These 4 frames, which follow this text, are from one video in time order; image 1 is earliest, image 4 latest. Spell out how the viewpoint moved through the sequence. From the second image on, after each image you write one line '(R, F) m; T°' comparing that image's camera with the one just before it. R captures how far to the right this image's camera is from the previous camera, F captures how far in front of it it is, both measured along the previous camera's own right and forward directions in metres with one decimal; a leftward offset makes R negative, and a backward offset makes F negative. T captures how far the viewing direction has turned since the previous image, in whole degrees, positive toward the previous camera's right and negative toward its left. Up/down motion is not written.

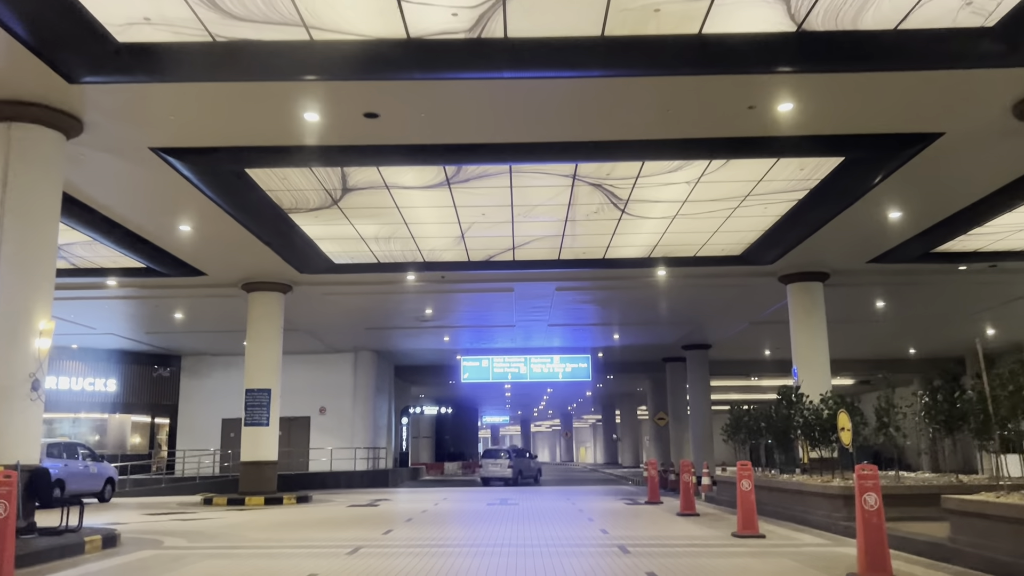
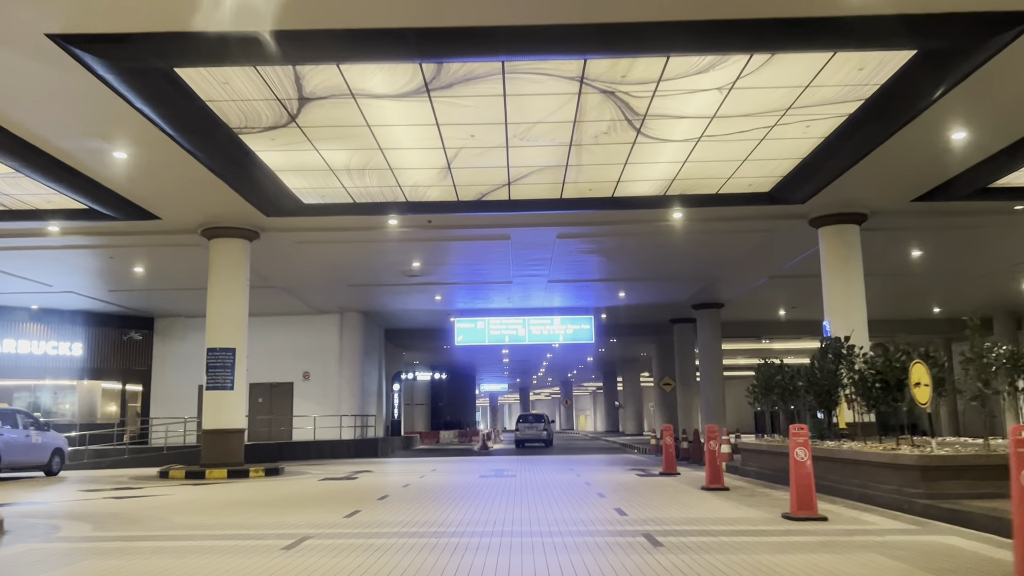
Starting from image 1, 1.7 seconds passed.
(+0.1, +2.2) m; 0°
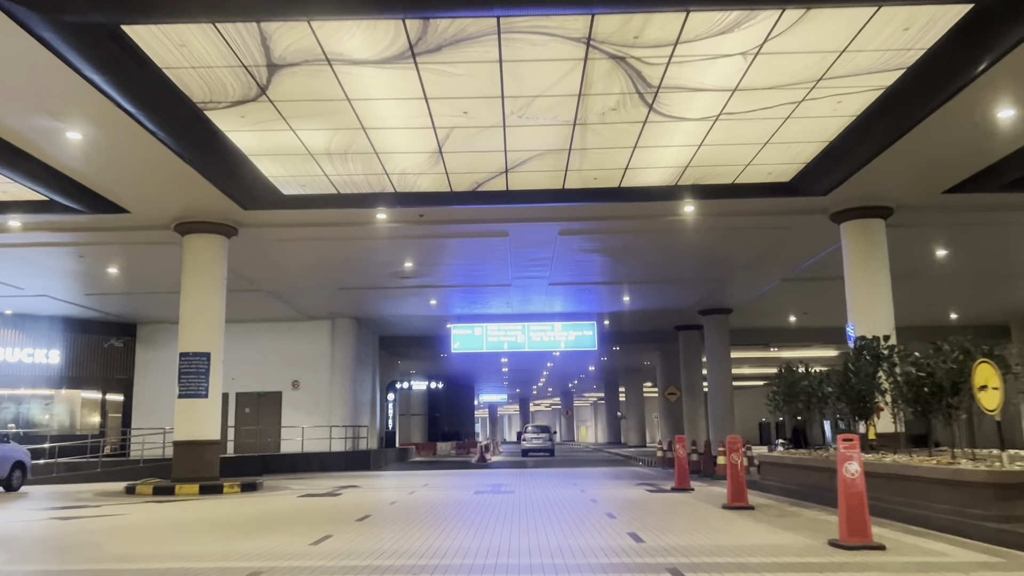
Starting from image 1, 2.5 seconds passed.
(0.0, +1.2) m; 0°
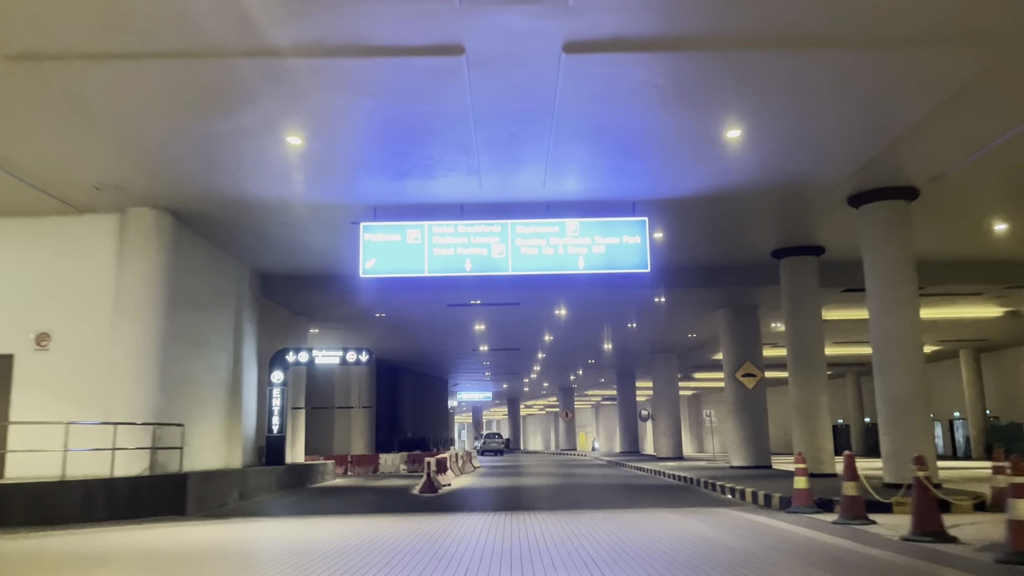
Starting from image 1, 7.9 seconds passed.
(+0.4, +13.5) m; +1°
